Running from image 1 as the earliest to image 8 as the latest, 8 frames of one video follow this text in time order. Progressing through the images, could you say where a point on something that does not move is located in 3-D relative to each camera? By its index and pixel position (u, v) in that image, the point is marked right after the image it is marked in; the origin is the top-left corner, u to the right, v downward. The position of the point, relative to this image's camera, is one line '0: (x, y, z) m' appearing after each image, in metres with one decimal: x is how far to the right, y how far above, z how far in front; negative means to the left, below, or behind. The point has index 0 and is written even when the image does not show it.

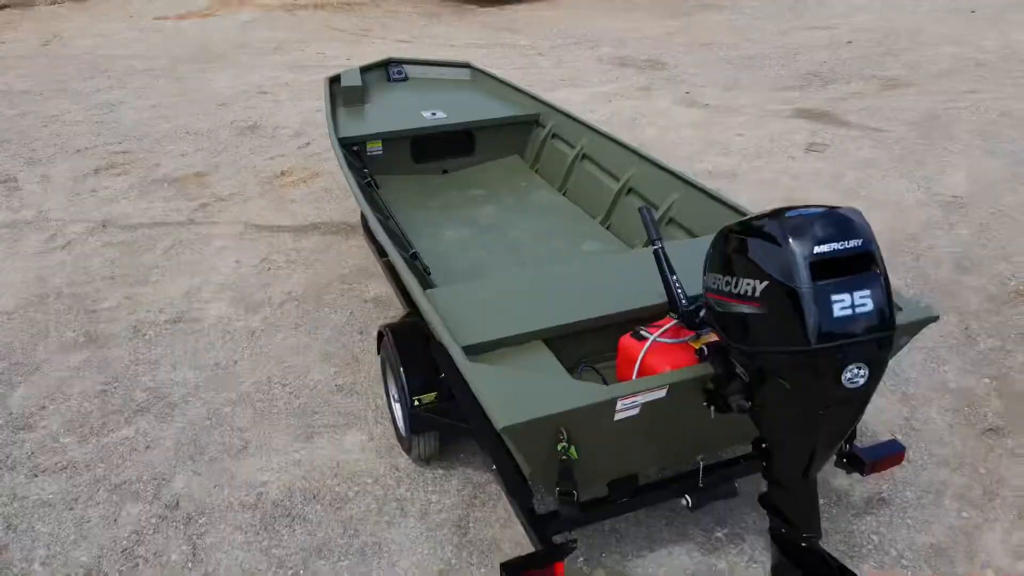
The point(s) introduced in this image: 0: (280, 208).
0: (-1.8, +0.6, +5.7) m
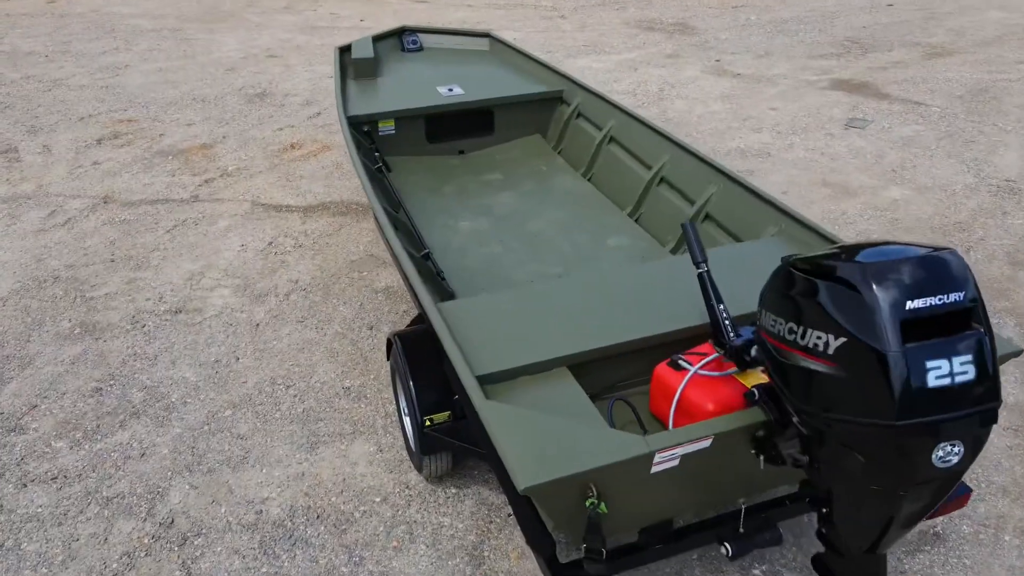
0: (-1.6, +0.7, +5.4) m
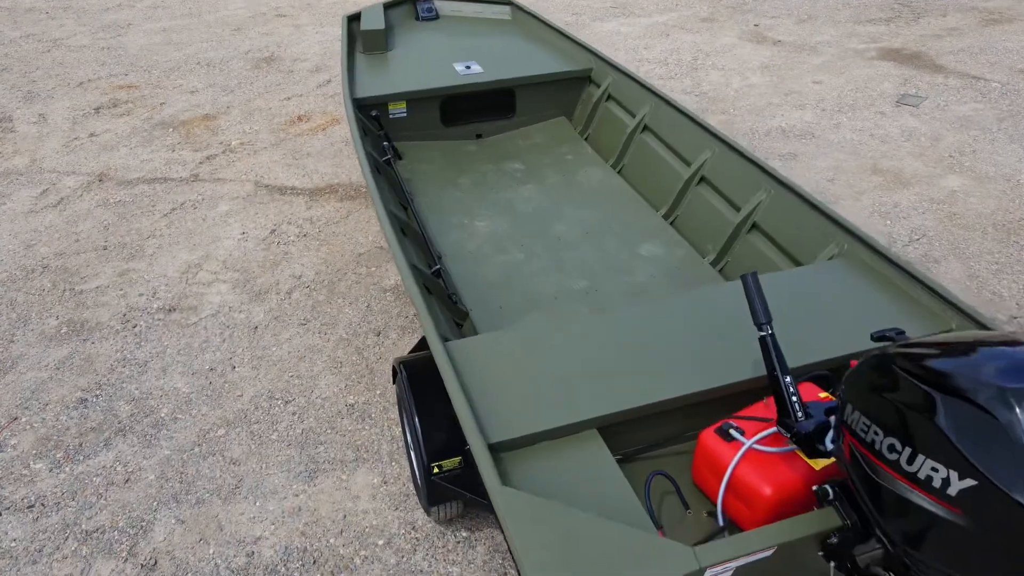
0: (-1.5, +0.8, +5.1) m
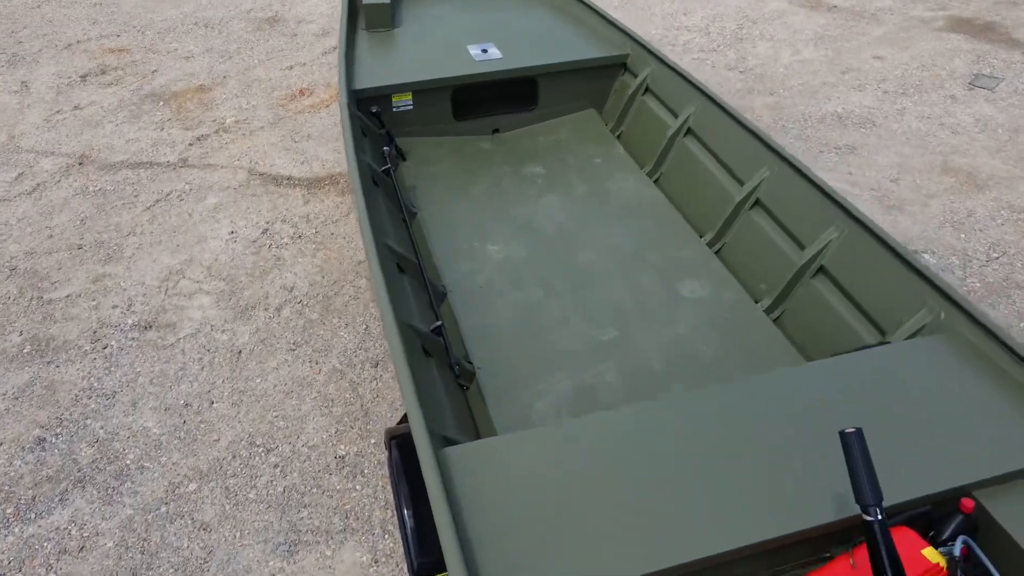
0: (-1.3, +0.8, +4.6) m
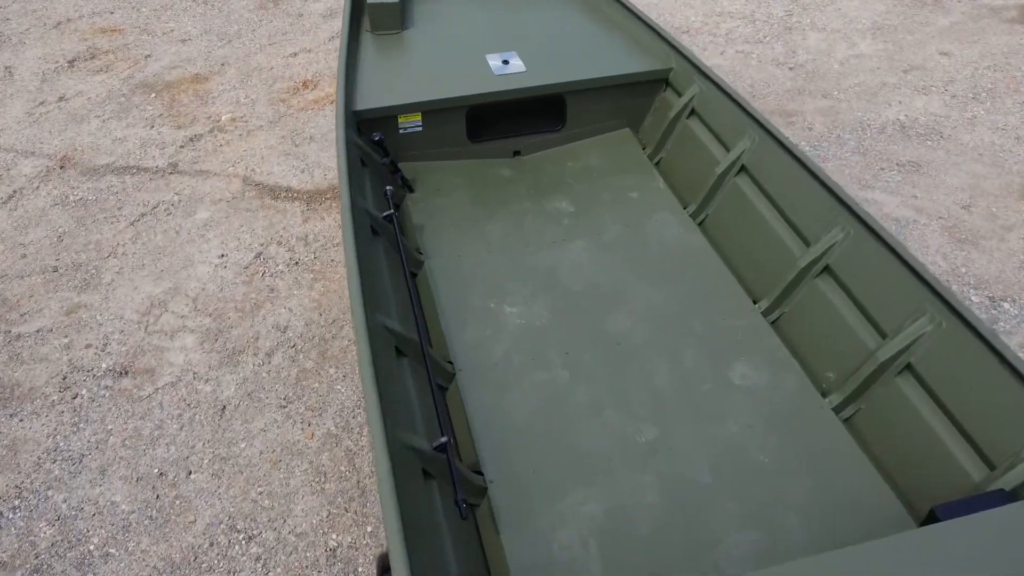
0: (-1.2, +0.7, +4.2) m
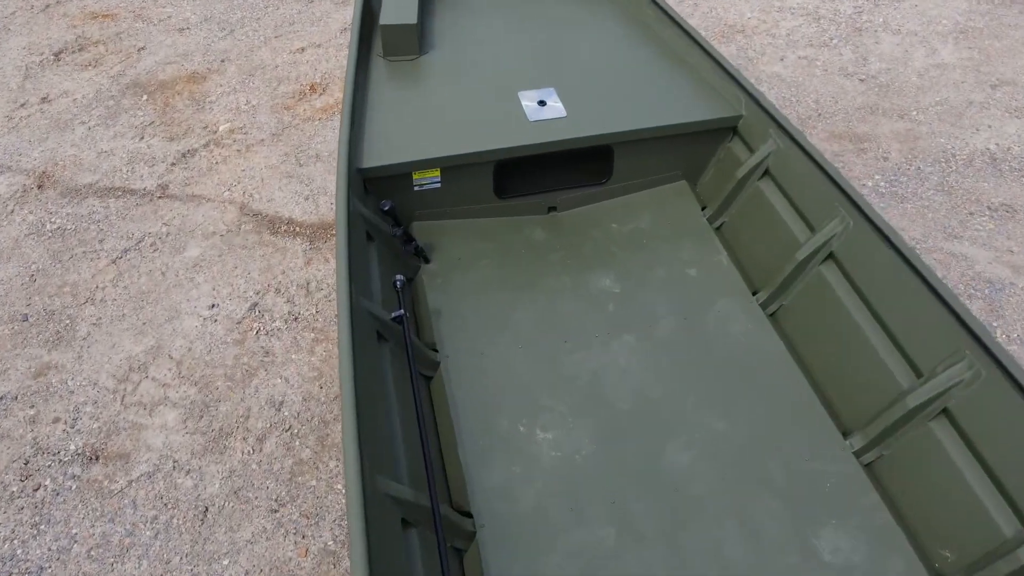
0: (-1.1, +0.6, +3.7) m
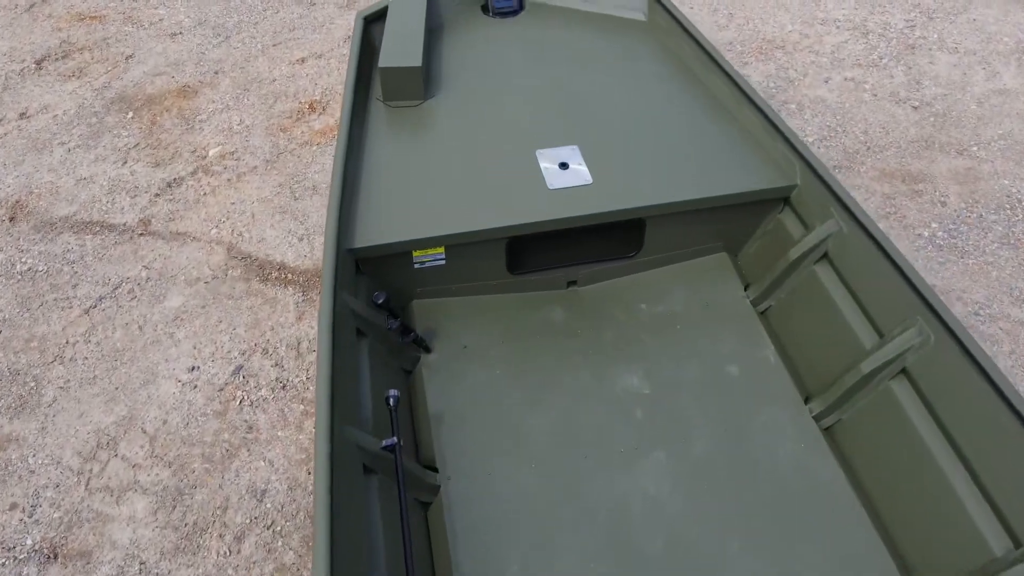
0: (-1.0, +0.3, +3.4) m
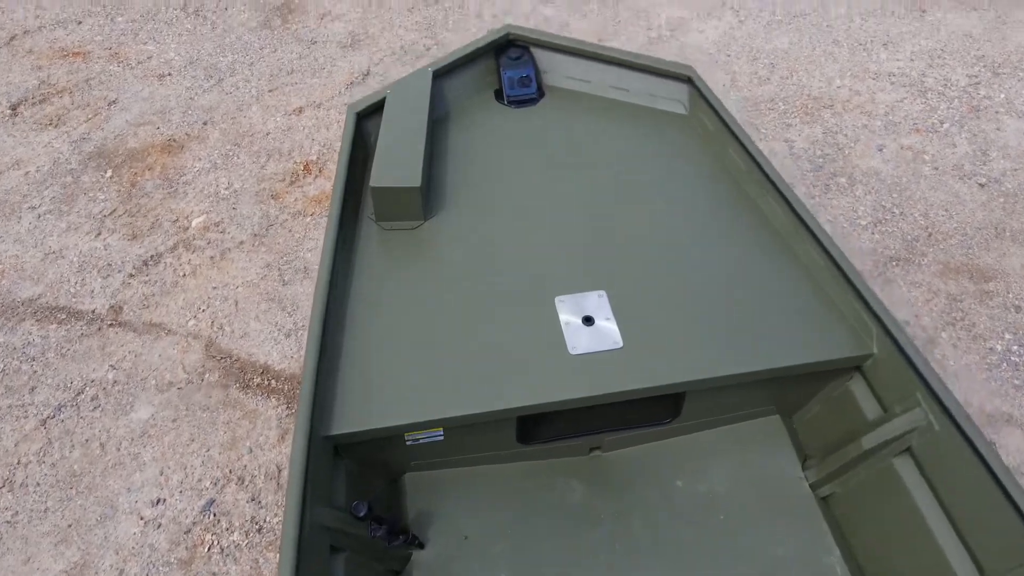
0: (-0.9, 0.0, +3.0) m
